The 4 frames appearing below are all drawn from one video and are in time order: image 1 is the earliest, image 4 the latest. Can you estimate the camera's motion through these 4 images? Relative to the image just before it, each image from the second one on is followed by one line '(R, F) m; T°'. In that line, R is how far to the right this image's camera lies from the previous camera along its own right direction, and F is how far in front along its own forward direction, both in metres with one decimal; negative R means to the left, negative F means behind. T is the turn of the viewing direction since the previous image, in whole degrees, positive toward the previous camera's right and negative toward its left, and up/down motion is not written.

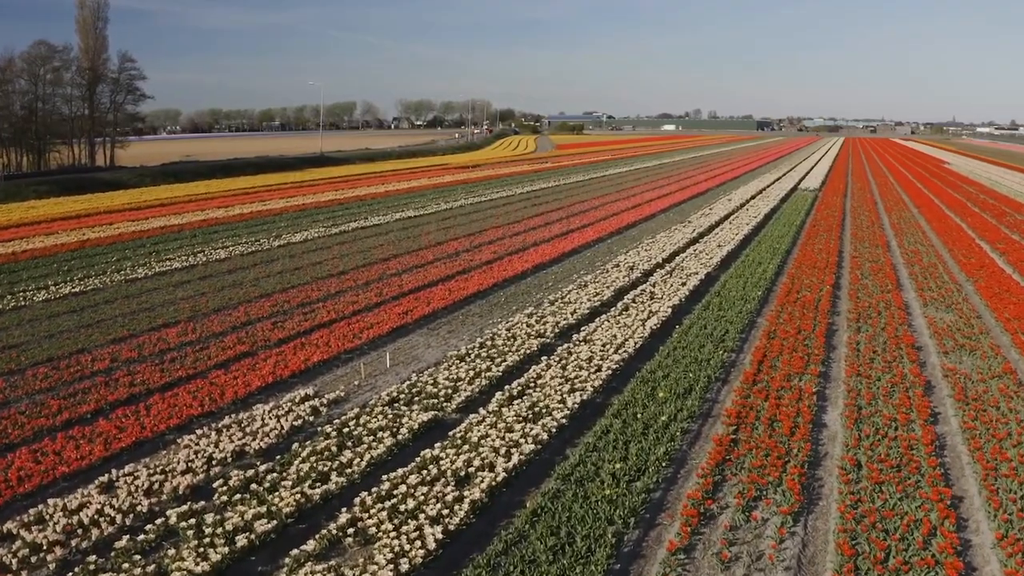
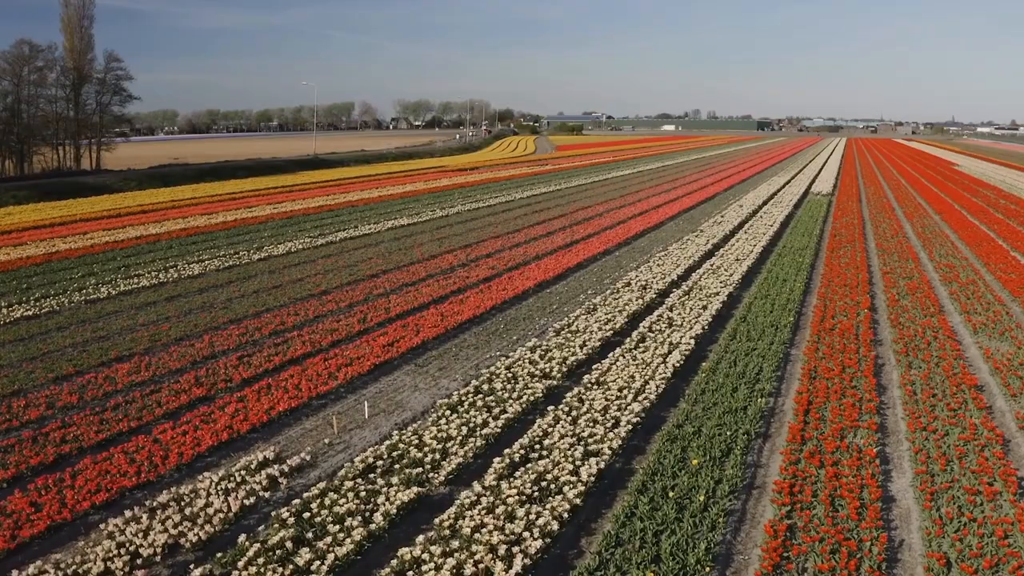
(0.0, +1.7) m; 0°
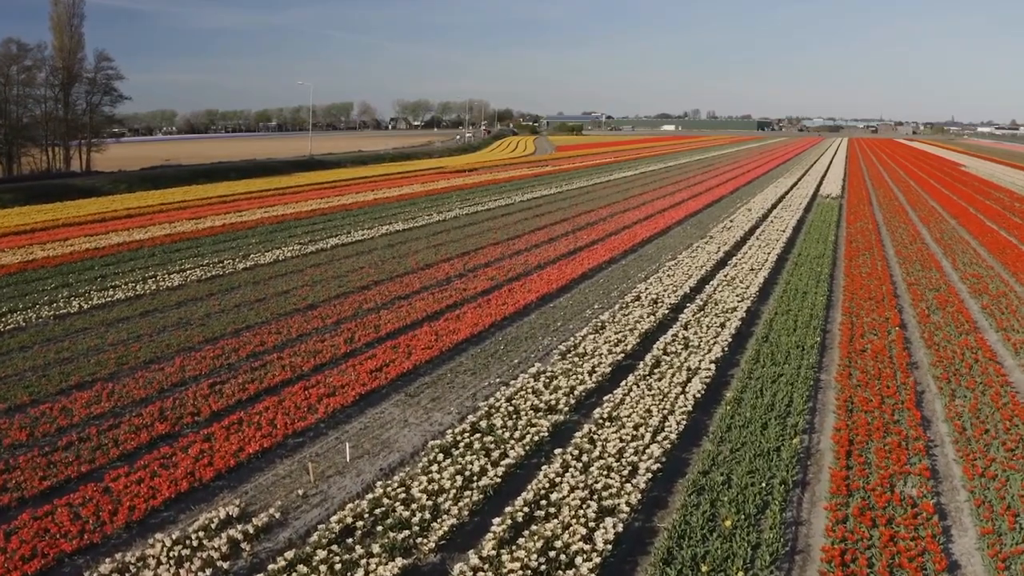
(0.0, +1.1) m; 0°
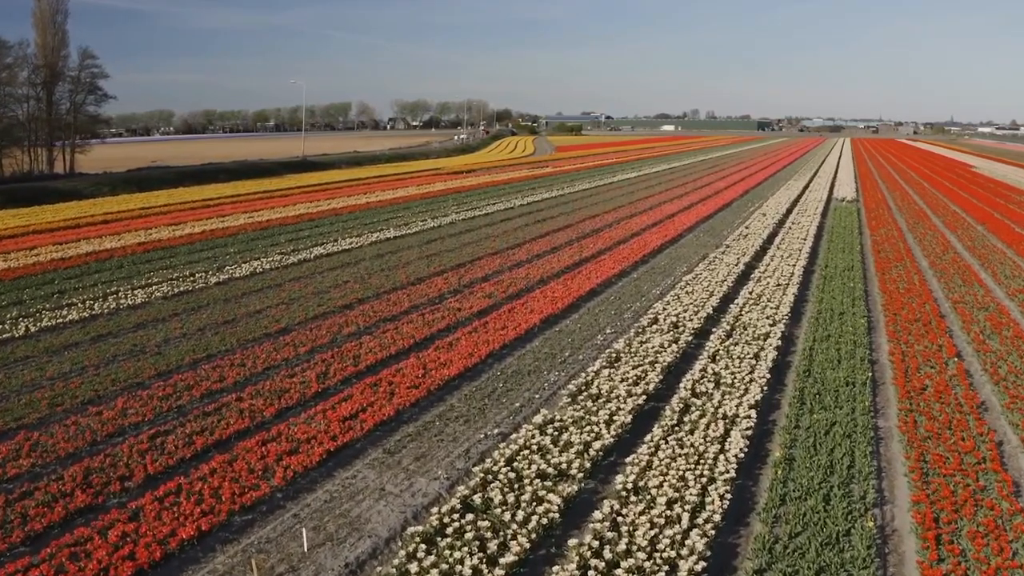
(0.0, +1.7) m; 0°
